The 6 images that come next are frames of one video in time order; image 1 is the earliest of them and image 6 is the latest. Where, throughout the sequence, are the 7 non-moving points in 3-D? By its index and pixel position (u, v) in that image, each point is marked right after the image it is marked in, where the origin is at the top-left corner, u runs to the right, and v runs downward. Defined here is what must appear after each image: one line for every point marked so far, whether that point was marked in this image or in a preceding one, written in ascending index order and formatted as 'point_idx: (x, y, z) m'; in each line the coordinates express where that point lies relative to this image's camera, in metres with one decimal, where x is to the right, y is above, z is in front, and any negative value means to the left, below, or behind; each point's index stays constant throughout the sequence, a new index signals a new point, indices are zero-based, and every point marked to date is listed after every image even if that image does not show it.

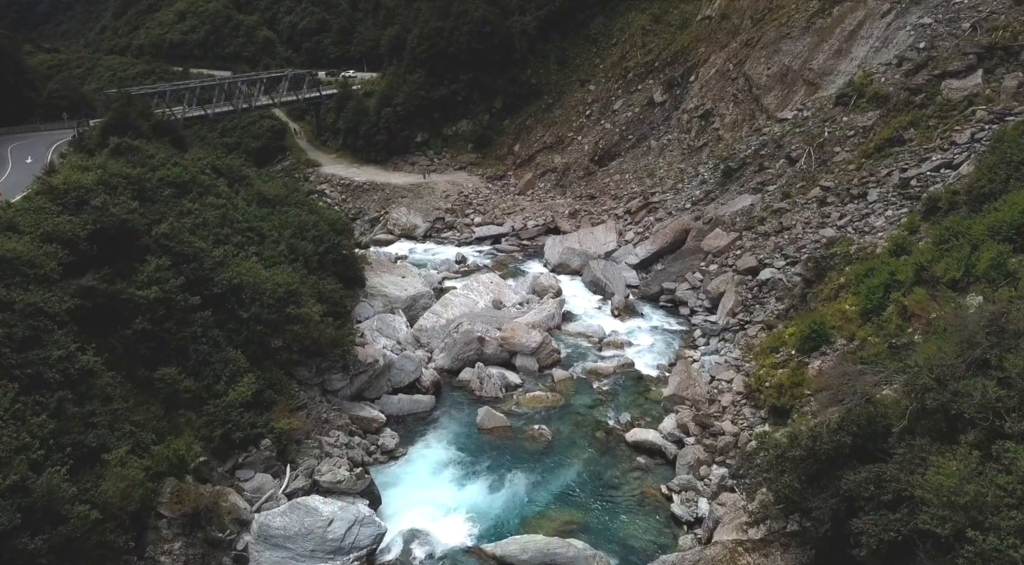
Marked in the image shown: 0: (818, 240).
0: (+8.1, +1.1, +19.4) m
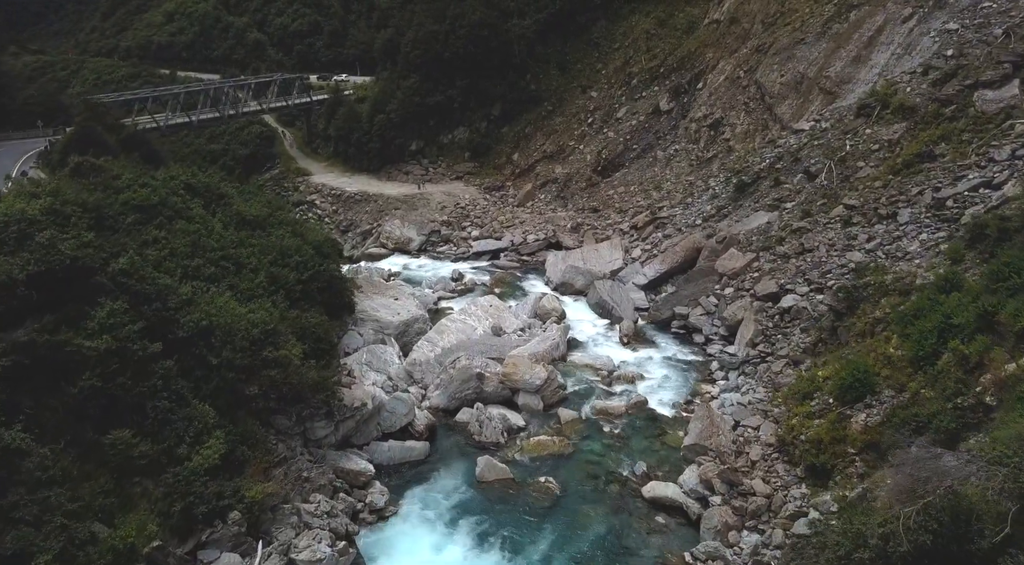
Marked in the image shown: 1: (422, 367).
0: (+8.2, +0.4, +18.0) m
1: (-2.1, -2.0, +17.4) m
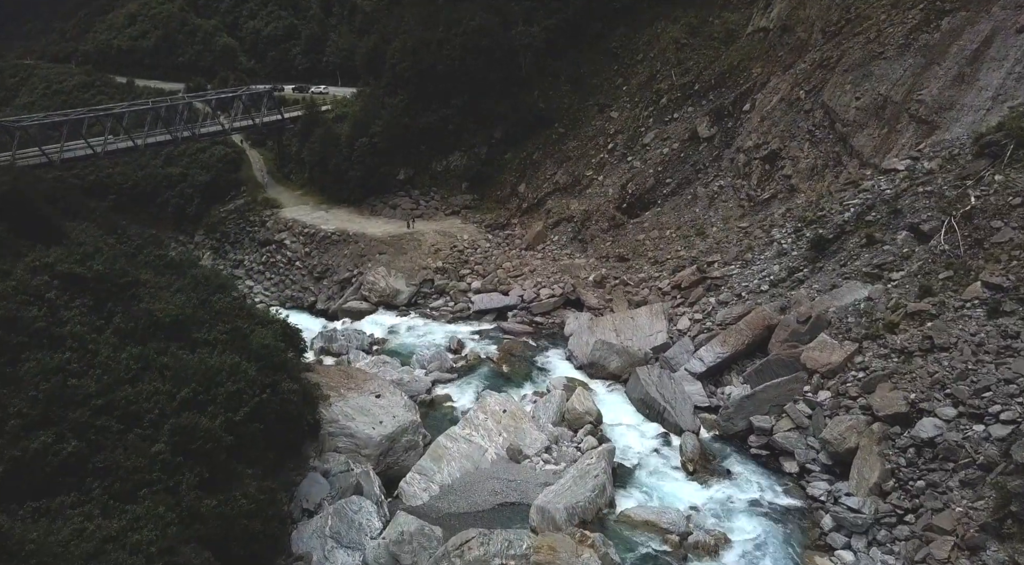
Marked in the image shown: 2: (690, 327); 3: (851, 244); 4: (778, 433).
0: (+8.7, -1.7, +12.7) m
1: (-1.6, -4.2, +12.0) m
2: (+4.8, -1.2, +19.9) m
3: (+8.5, +1.0, +18.4) m
4: (+5.5, -3.1, +15.2) m
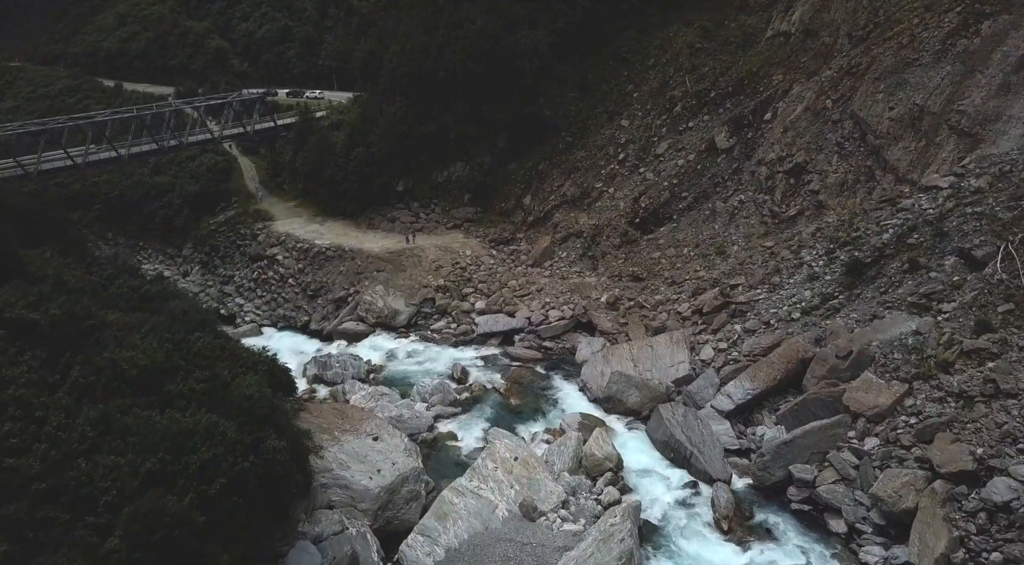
0: (+8.9, -2.4, +11.2) m
1: (-1.3, -4.8, +10.4) m
2: (+5.1, -1.9, +18.3) m
3: (+8.8, +0.3, +16.9) m
4: (+5.8, -3.8, +13.6) m
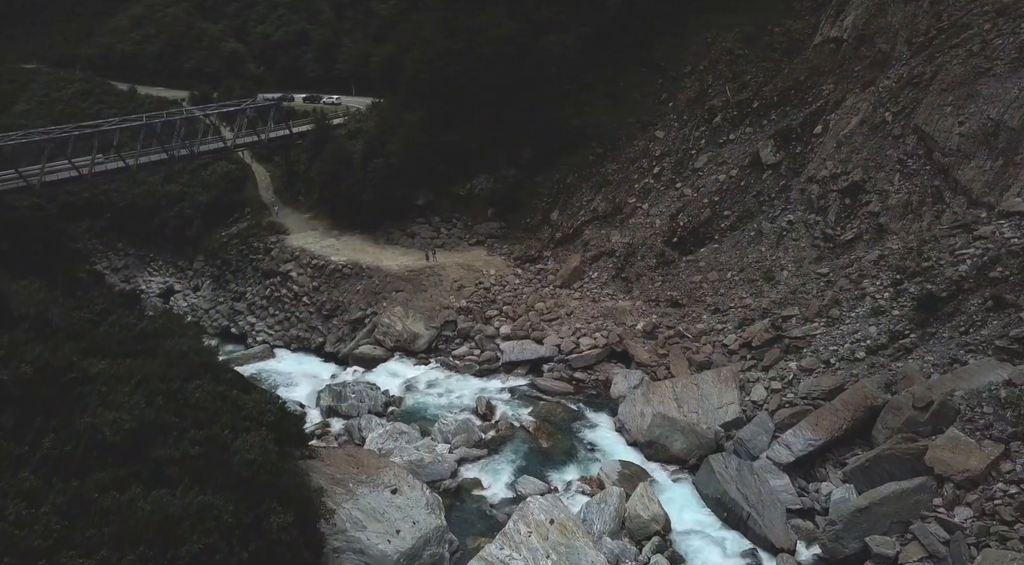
0: (+9.5, -3.2, +9.4) m
1: (-0.8, -5.5, +8.8) m
2: (+5.8, -2.6, +16.6) m
3: (+9.5, -0.5, +15.0) m
4: (+6.4, -4.5, +11.9) m
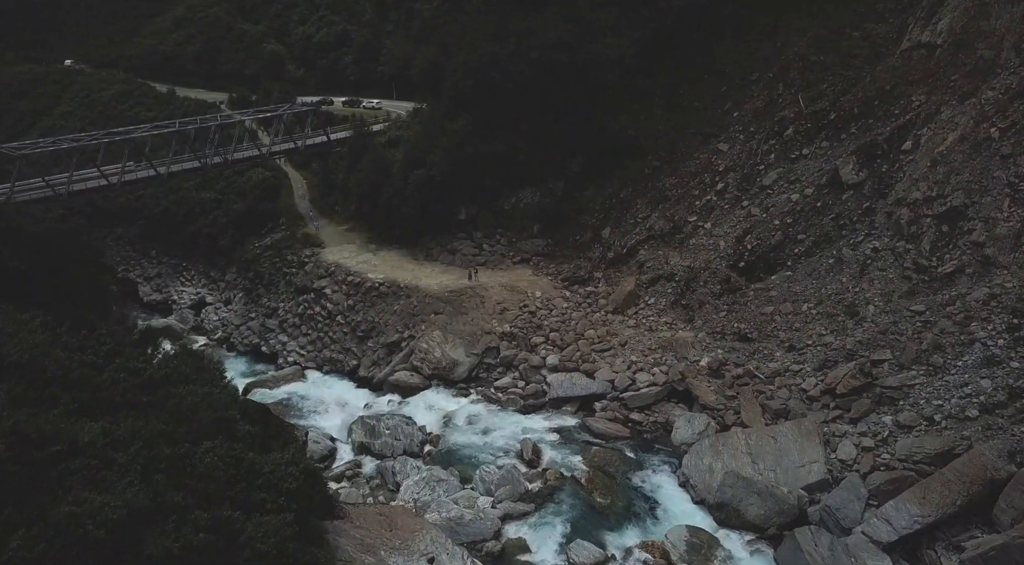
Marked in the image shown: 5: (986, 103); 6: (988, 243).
0: (+10.2, -4.1, +7.0) m
1: (-0.2, -6.2, +7.0) m
2: (+6.8, -3.5, +14.4) m
3: (+10.5, -1.4, +12.7) m
4: (+7.2, -5.4, +9.7) m
5: (+12.0, +4.5, +18.5) m
6: (+10.9, +0.9, +16.7) m
